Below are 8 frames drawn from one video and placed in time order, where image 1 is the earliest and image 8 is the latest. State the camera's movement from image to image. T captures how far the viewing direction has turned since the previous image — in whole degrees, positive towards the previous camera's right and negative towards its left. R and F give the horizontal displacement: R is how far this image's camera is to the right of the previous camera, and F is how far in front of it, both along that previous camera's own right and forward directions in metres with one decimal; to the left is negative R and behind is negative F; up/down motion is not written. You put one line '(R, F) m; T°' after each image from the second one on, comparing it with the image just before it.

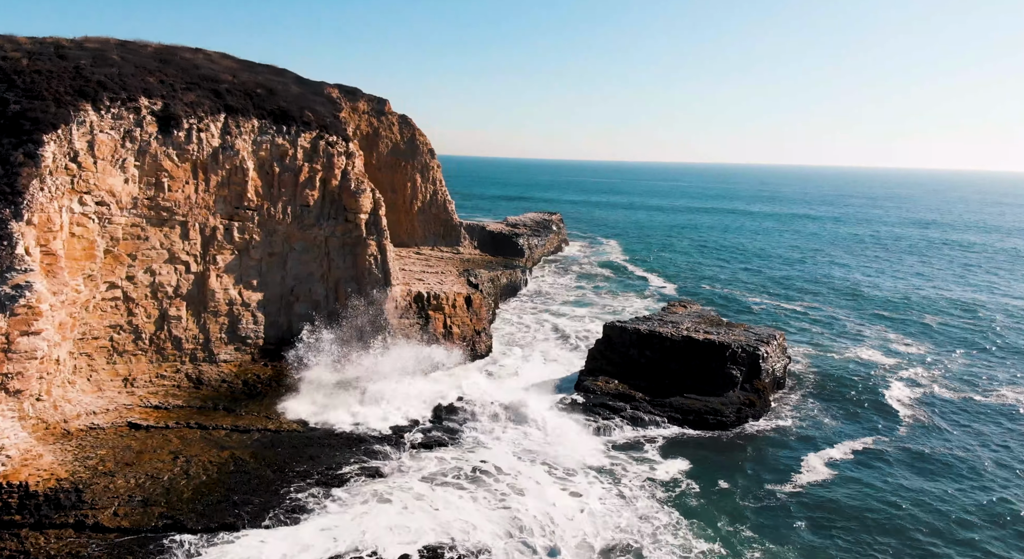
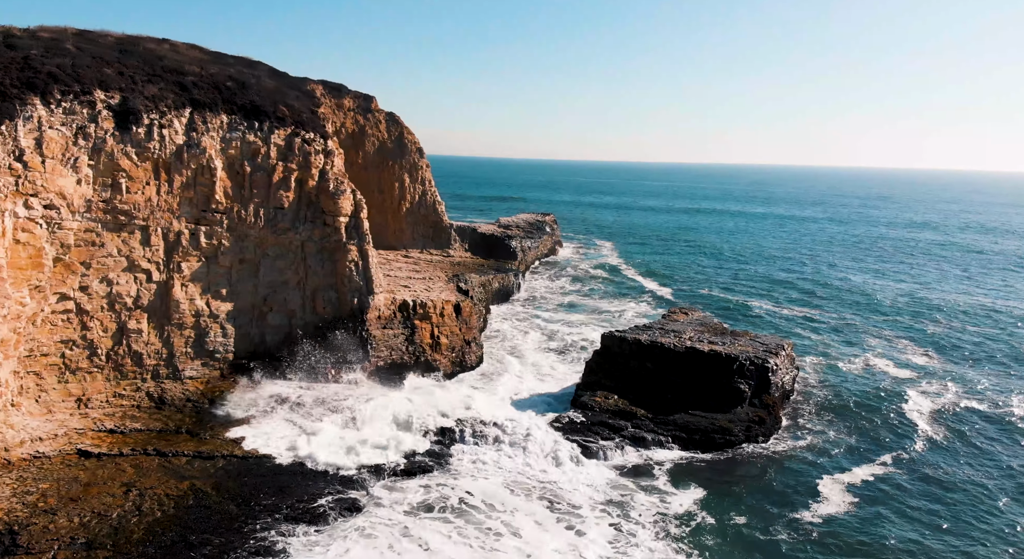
(+0.1, +2.1) m; +1°
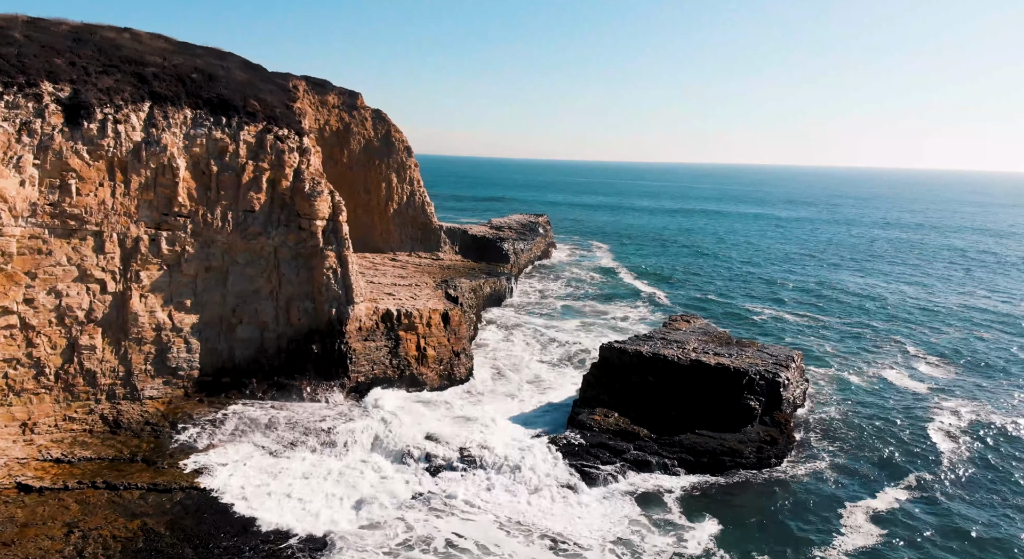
(+0.1, +2.1) m; +1°
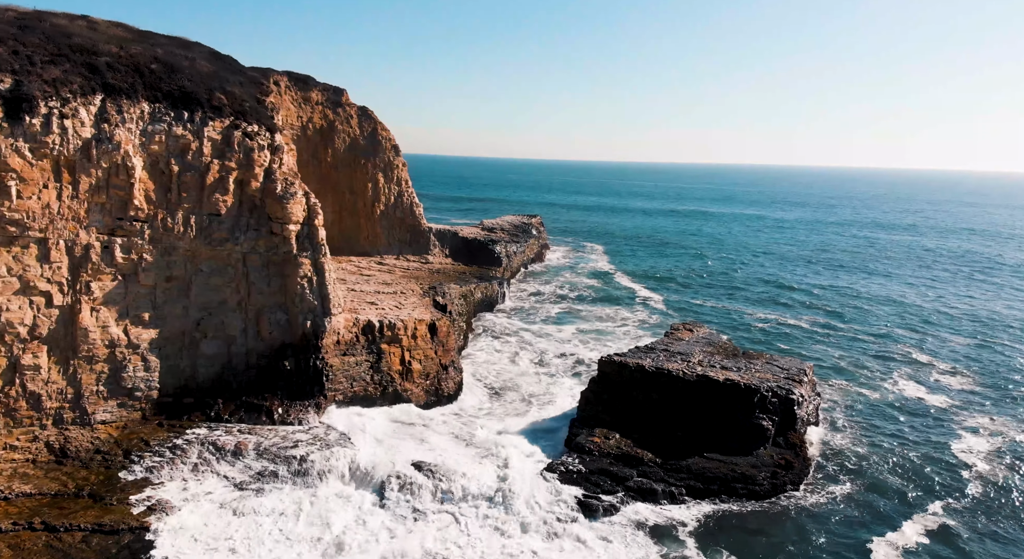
(+0.1, +2.1) m; +1°
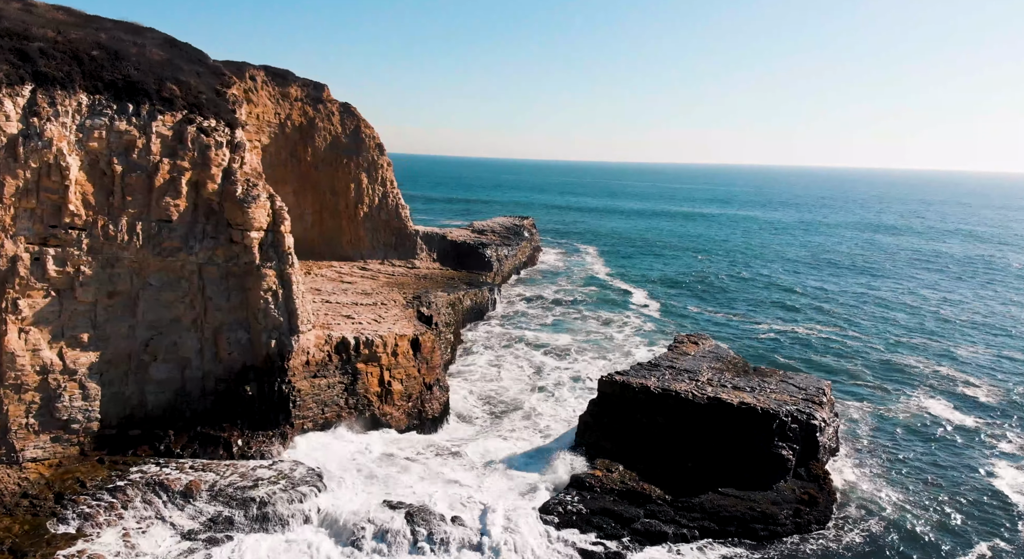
(+0.1, +2.5) m; +1°
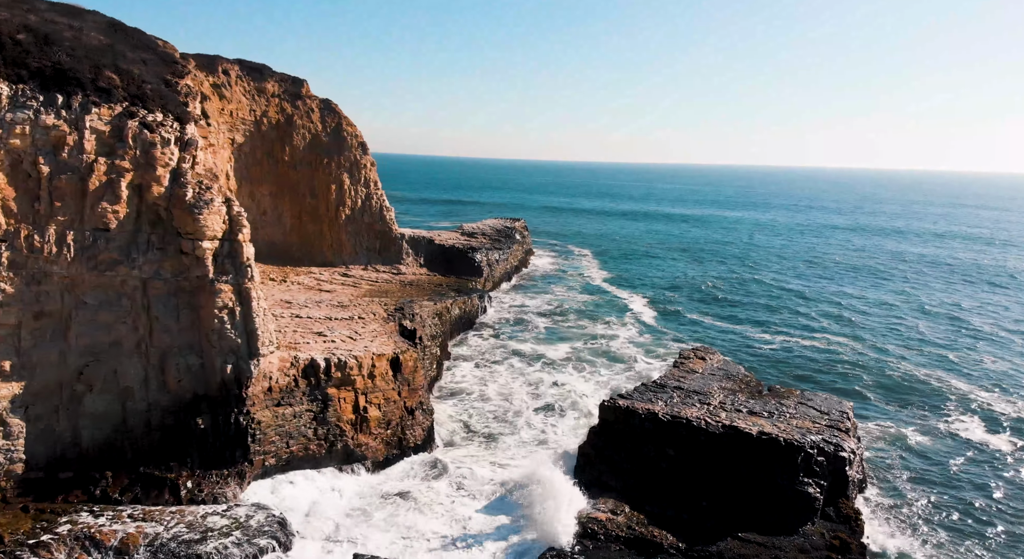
(+0.1, +2.5) m; +1°
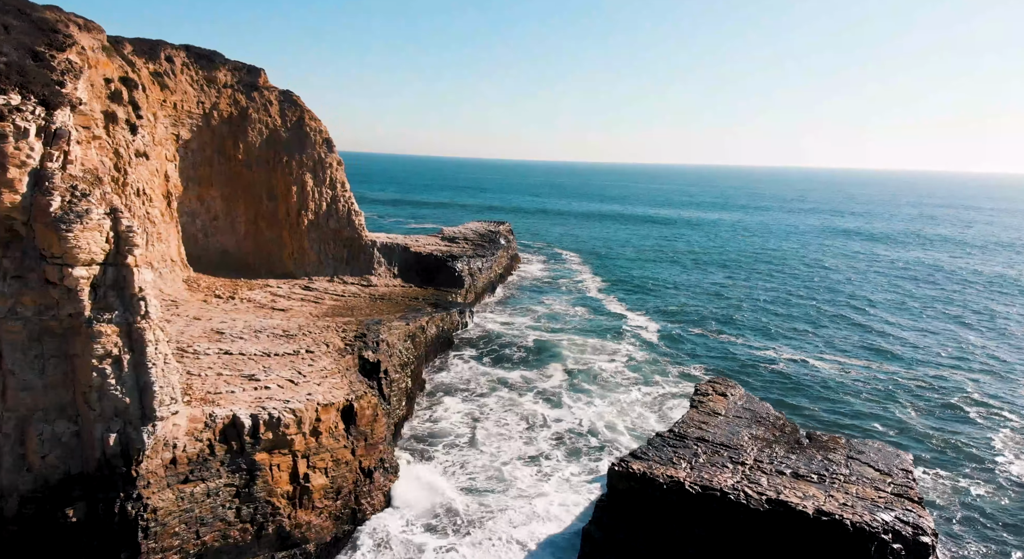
(+0.1, +4.5) m; +1°
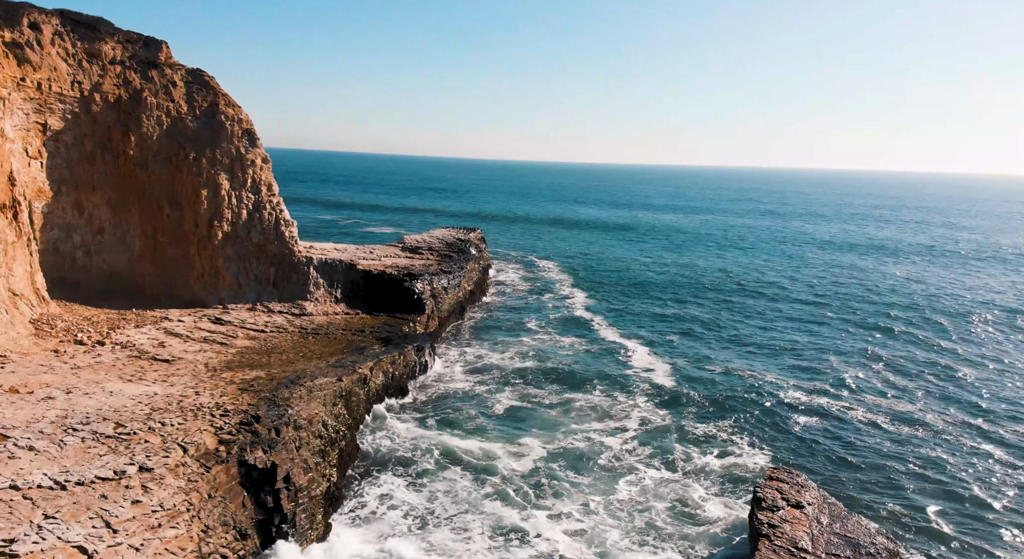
(+0.1, +7.6) m; +2°
